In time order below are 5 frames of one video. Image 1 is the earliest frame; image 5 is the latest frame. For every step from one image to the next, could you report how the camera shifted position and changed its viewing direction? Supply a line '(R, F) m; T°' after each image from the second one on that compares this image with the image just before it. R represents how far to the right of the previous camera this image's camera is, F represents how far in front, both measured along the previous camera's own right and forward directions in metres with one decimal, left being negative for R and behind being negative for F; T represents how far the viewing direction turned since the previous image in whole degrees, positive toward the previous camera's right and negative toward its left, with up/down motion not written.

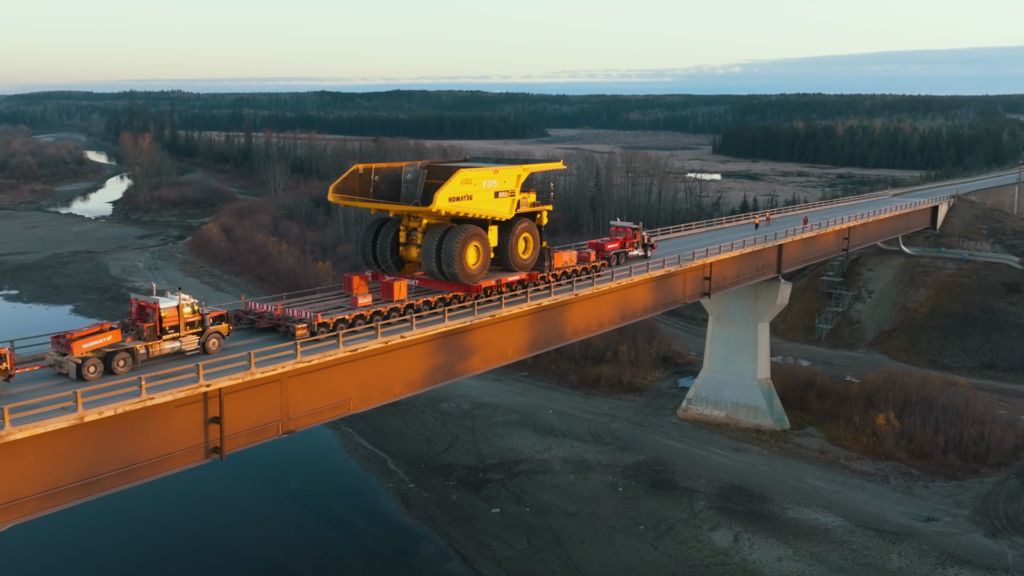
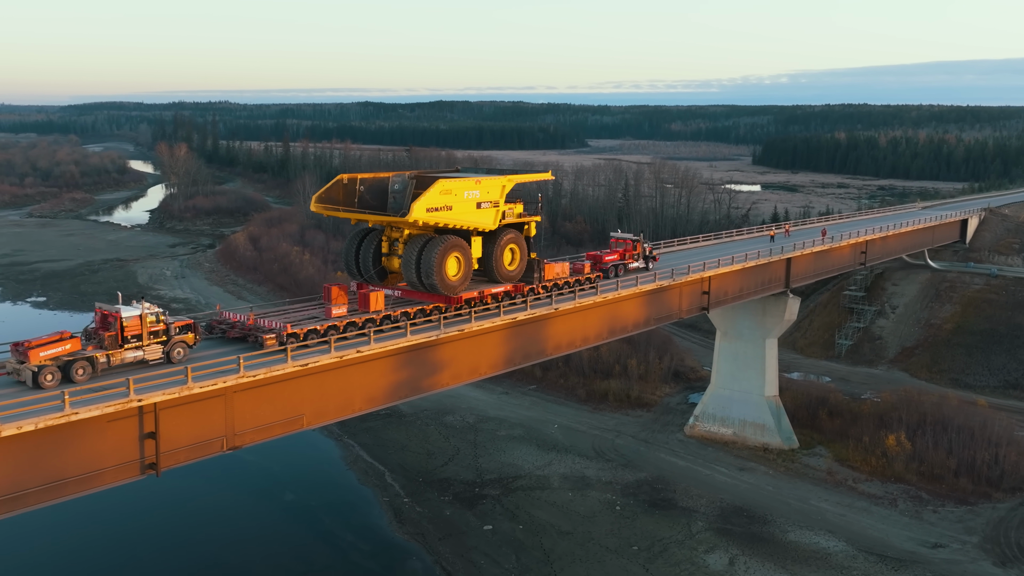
(+1.4, +0.6) m; -3°
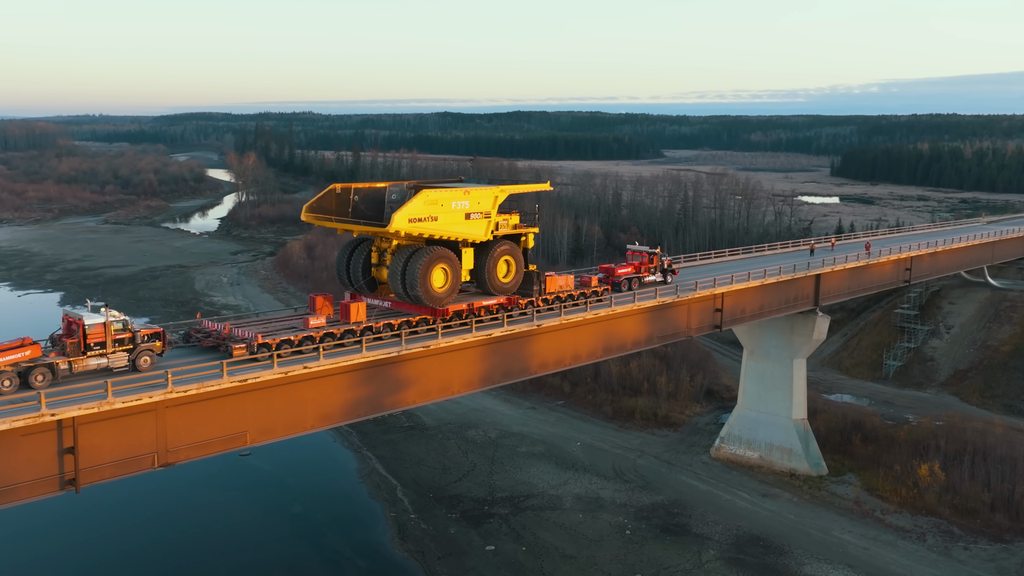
(+2.1, +0.9) m; -5°
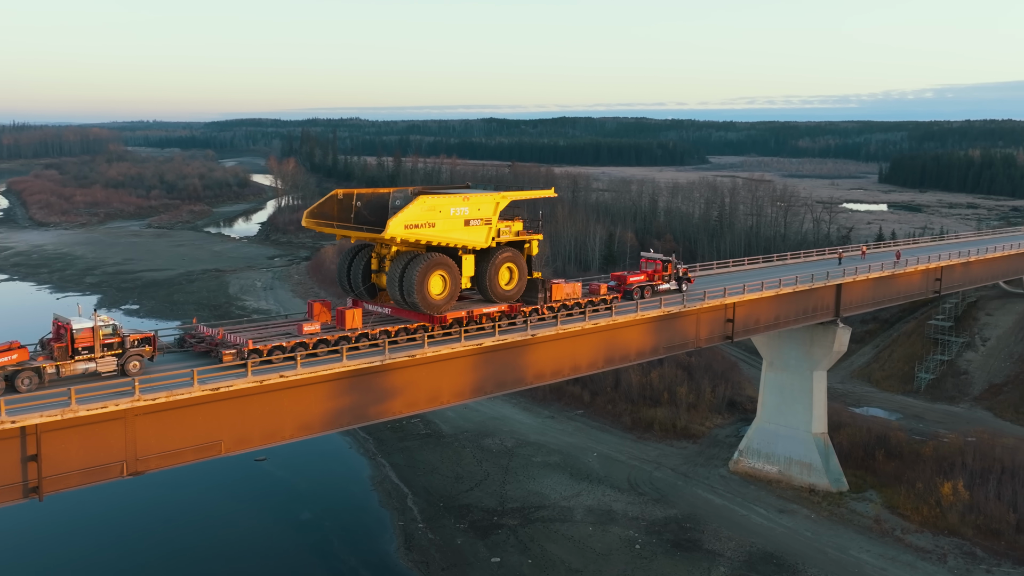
(+1.1, +0.5) m; -3°
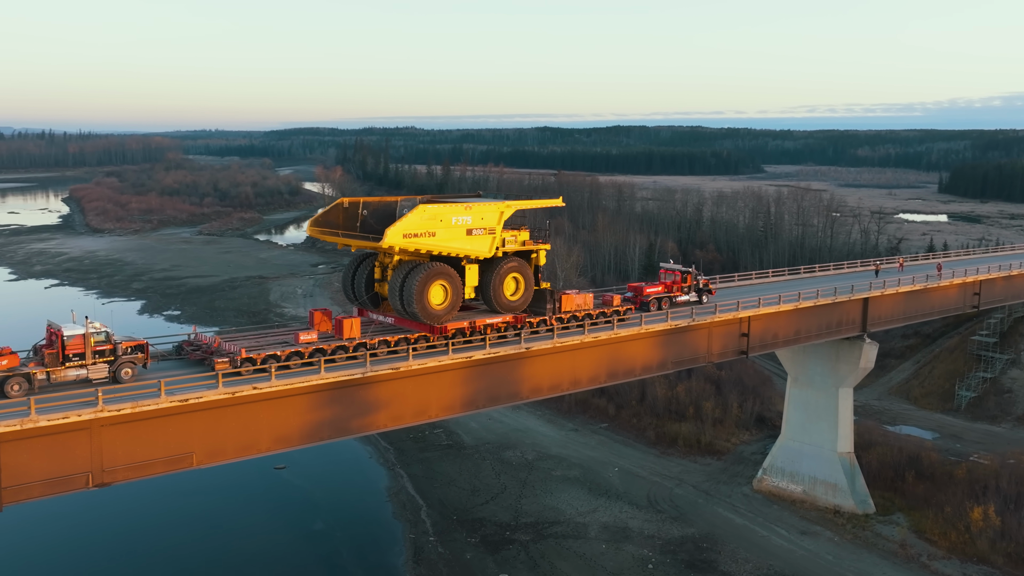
(+1.2, +0.5) m; -3°
